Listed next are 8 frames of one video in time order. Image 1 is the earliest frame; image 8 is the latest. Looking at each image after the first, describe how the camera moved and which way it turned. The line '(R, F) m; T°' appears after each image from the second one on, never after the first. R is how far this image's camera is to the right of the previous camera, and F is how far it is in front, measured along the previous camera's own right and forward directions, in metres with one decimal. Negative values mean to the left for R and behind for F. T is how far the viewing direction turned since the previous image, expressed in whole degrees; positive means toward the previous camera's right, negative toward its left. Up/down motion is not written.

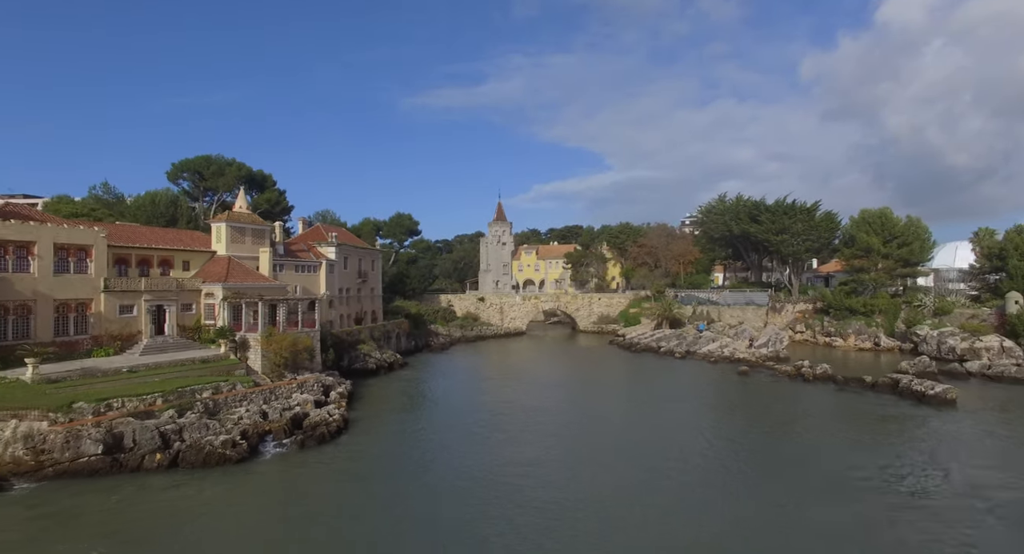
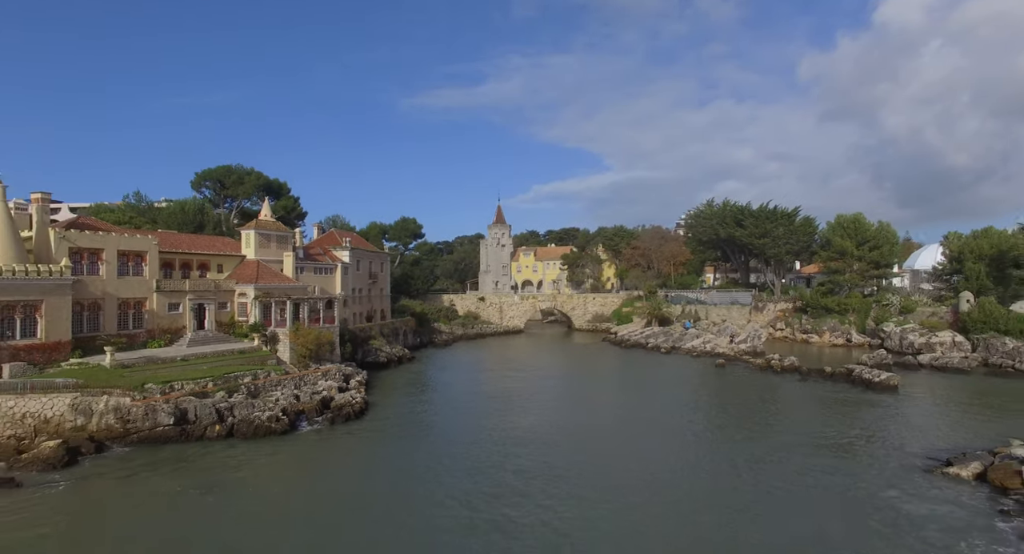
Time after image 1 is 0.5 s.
(+0.1, -4.2) m; 0°
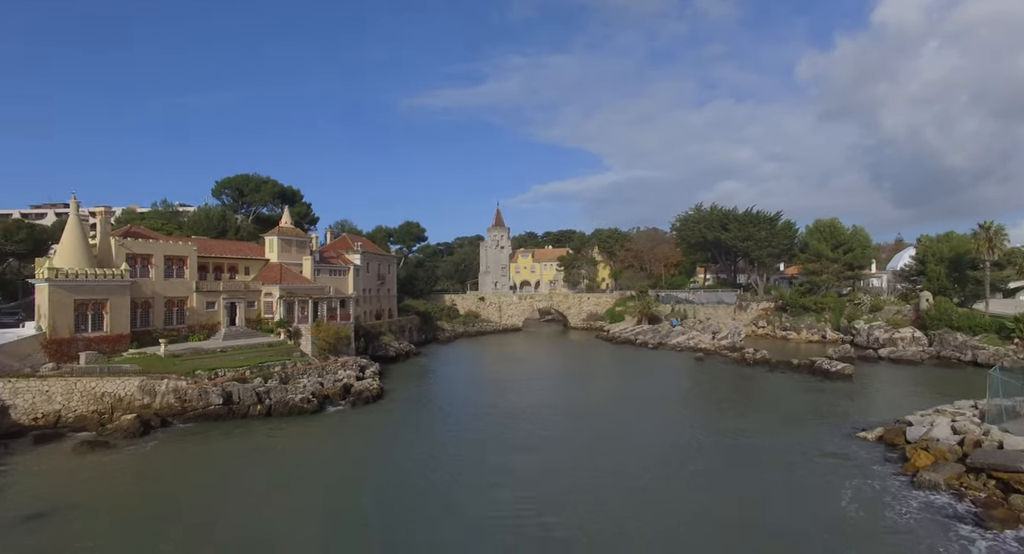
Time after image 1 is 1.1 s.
(+0.1, -4.2) m; 0°
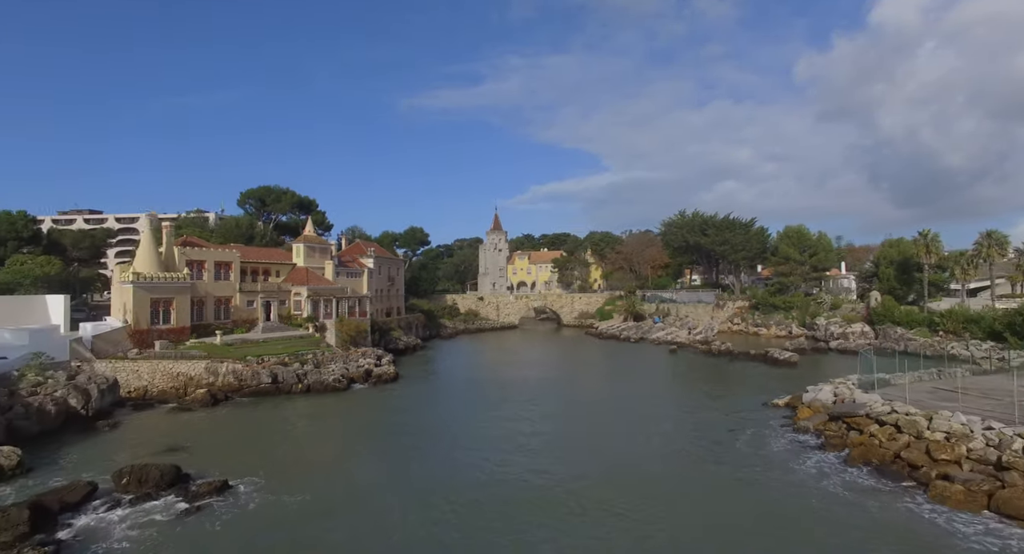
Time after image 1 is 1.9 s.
(+0.3, -6.5) m; 0°
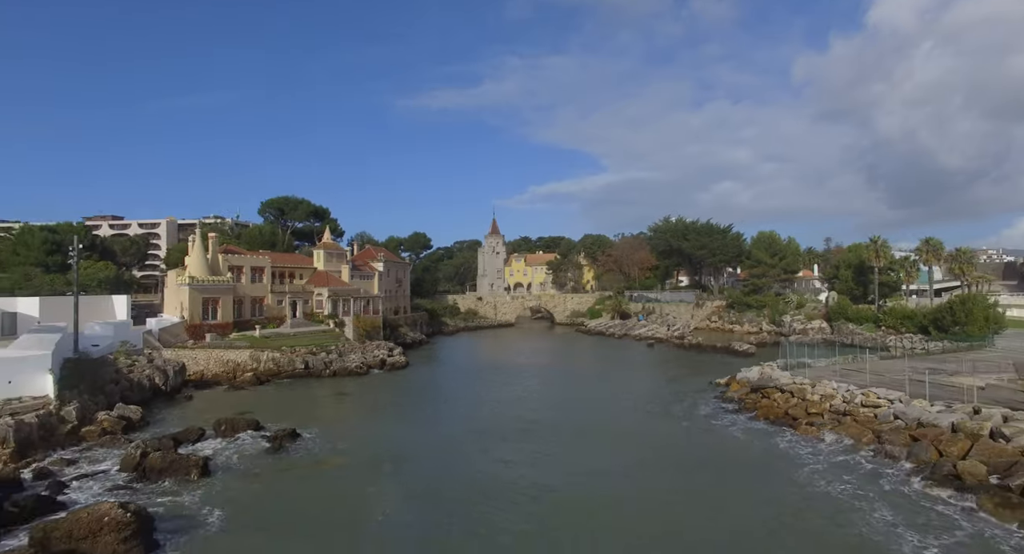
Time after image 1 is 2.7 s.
(+0.4, -6.6) m; 0°
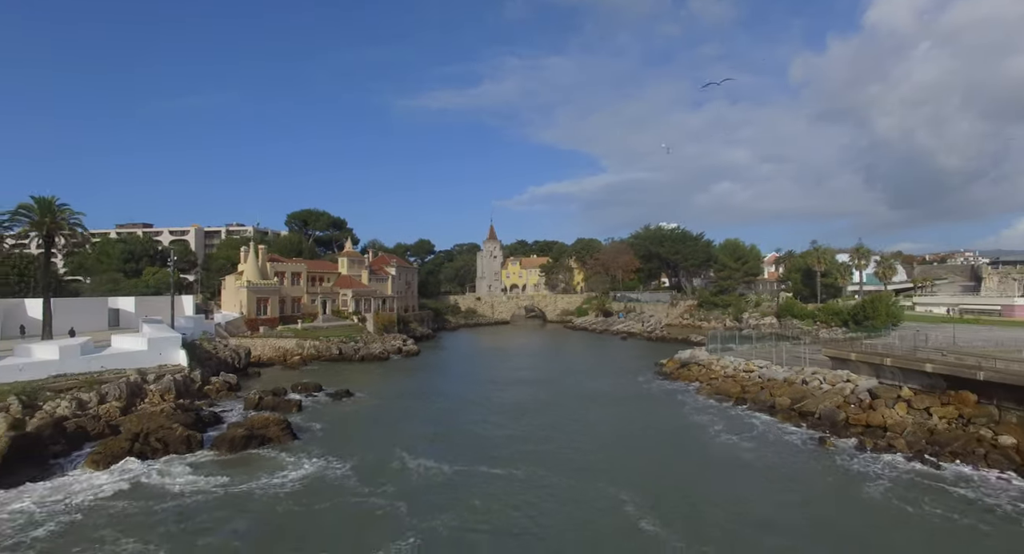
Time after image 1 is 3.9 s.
(+0.6, -10.2) m; 0°
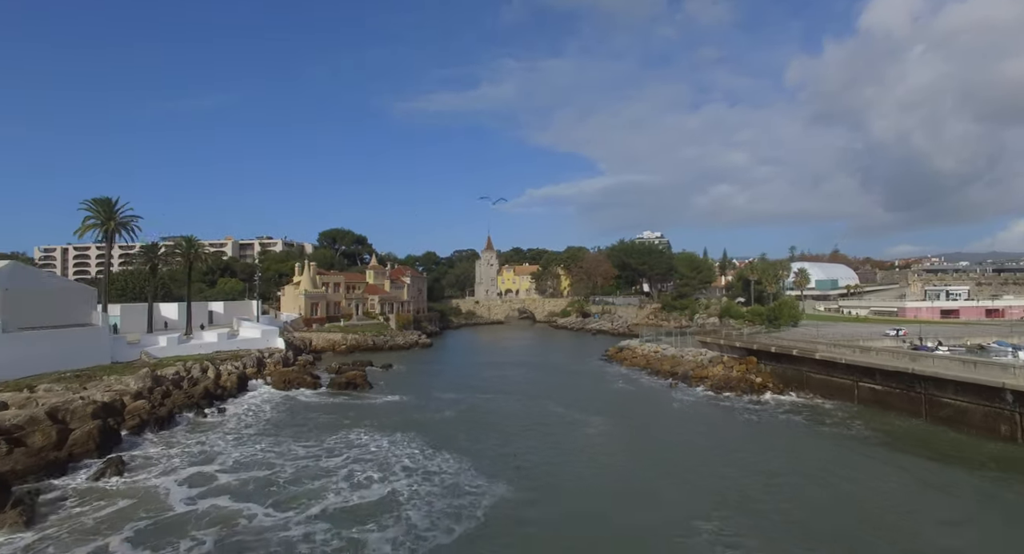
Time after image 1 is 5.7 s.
(+0.9, -16.5) m; 0°
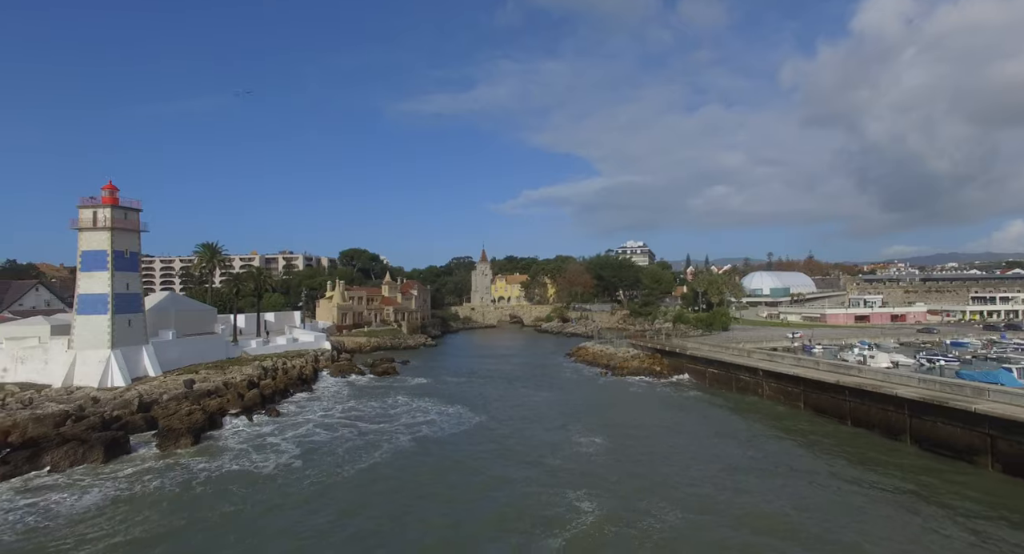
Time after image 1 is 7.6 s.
(+1.4, -17.5) m; 0°
